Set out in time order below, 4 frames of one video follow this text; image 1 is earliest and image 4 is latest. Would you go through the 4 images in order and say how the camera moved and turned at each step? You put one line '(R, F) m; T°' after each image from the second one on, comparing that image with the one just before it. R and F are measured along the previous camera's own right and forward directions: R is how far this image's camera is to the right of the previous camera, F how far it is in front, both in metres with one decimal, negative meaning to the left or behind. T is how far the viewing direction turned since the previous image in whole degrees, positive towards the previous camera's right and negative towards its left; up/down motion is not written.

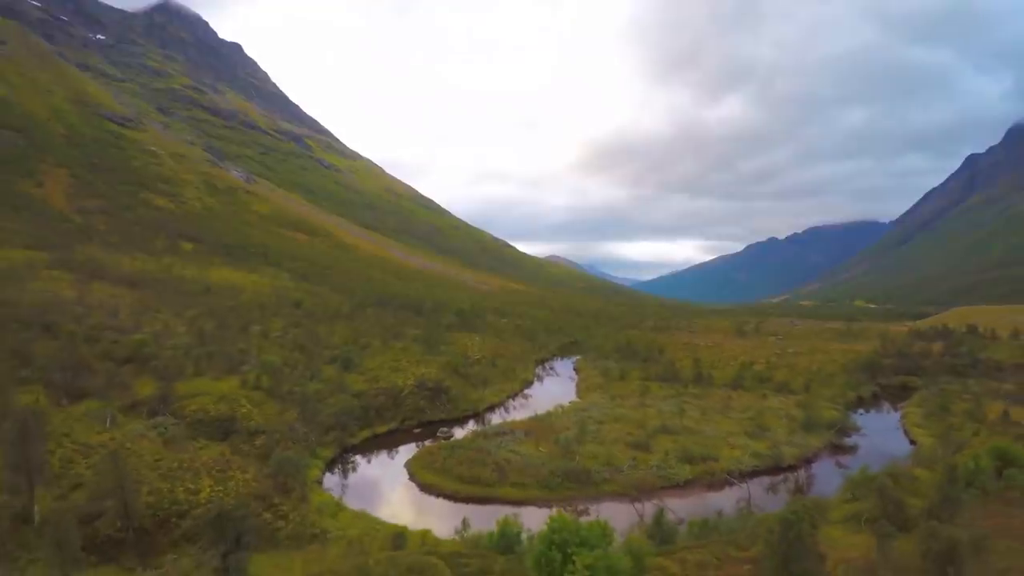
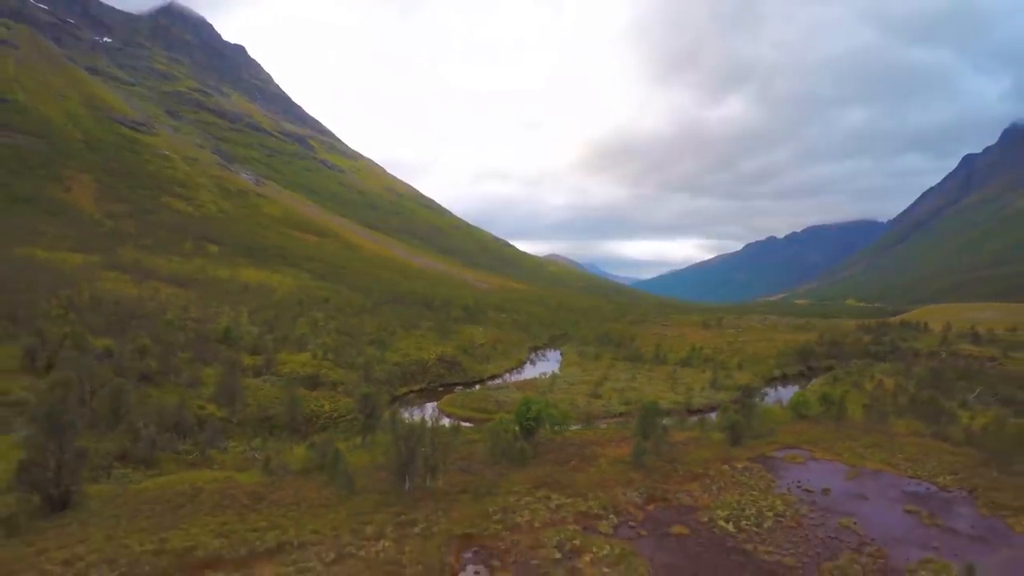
(+0.5, -21.4) m; 0°
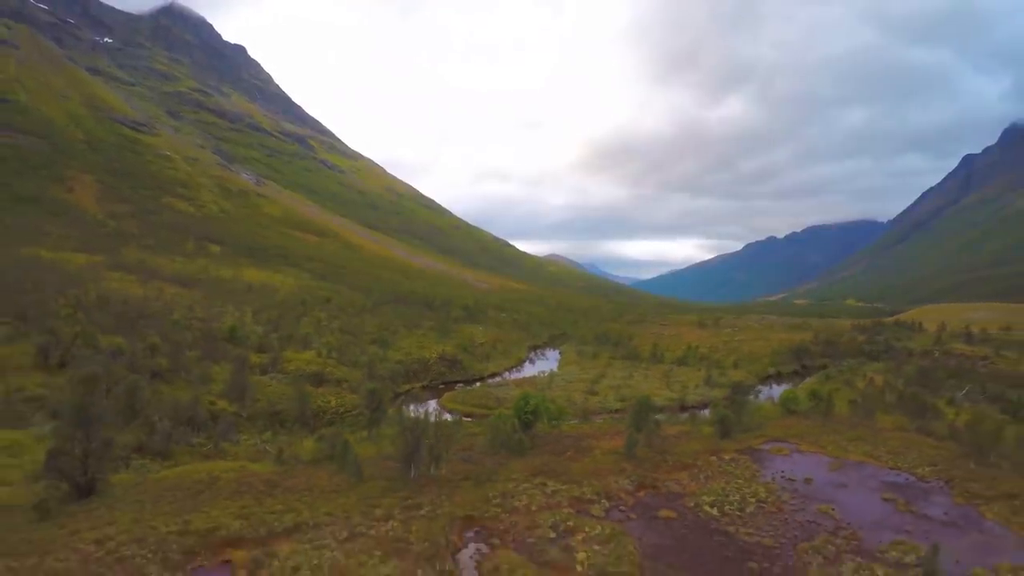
(+0.1, -2.0) m; 0°
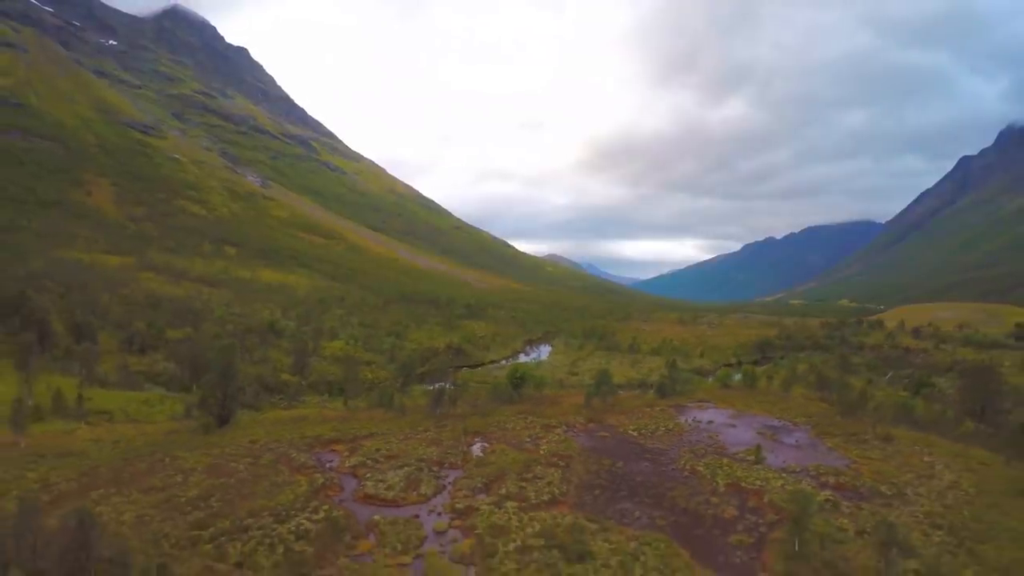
(+0.6, -16.6) m; 0°
